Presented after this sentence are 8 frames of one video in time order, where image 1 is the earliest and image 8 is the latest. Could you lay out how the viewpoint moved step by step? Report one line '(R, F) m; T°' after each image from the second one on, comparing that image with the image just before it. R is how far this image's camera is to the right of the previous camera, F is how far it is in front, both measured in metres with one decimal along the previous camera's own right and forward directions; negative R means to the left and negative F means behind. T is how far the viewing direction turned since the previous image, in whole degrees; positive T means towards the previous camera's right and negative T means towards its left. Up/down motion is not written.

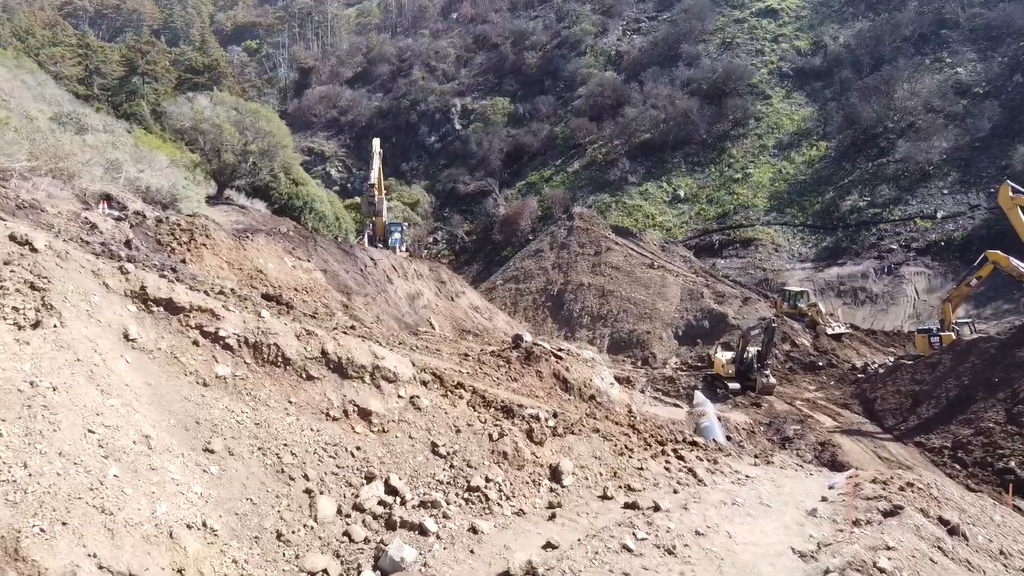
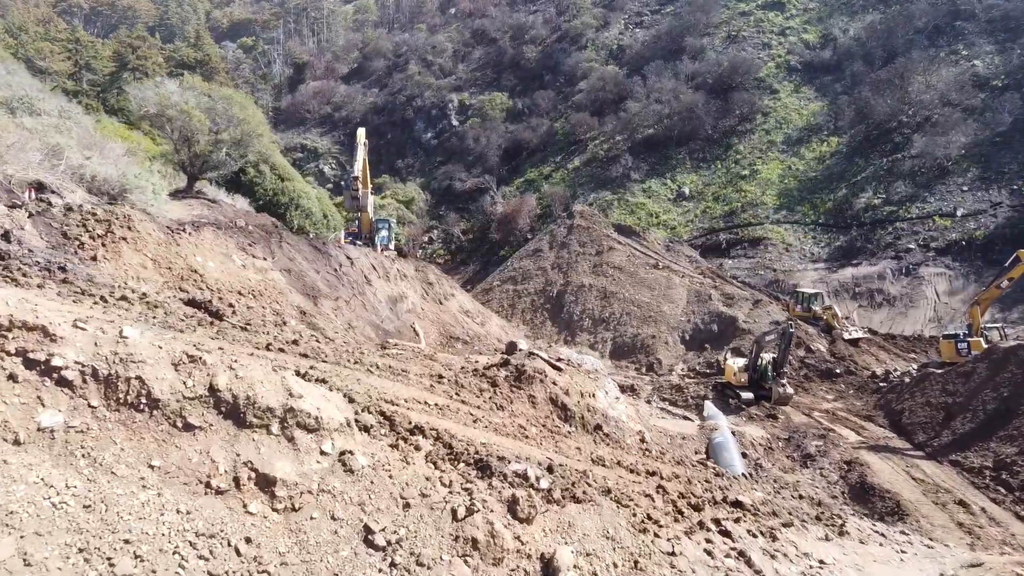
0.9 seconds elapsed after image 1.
(+0.1, +1.1) m; 0°
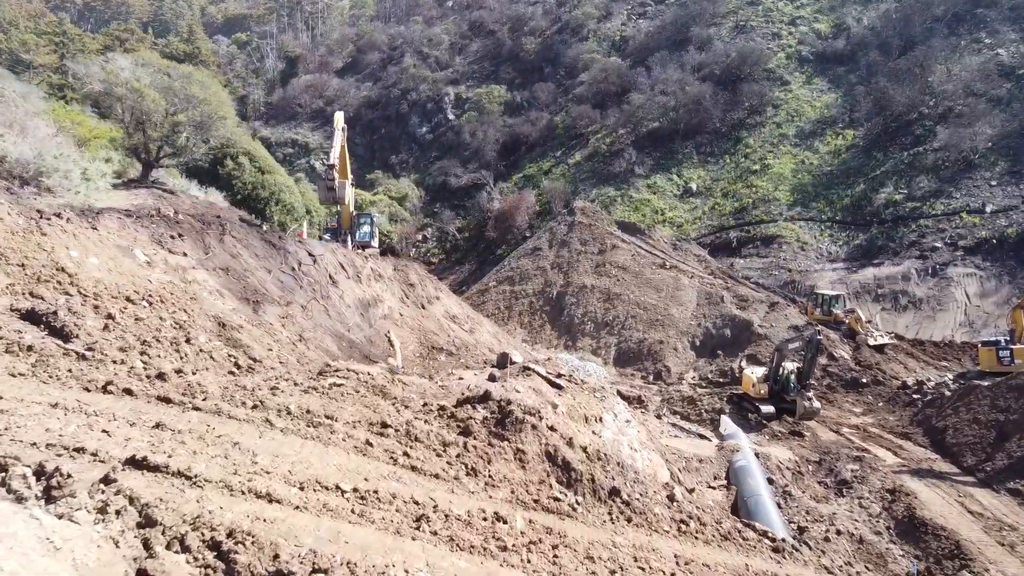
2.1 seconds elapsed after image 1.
(+0.1, +1.4) m; 0°
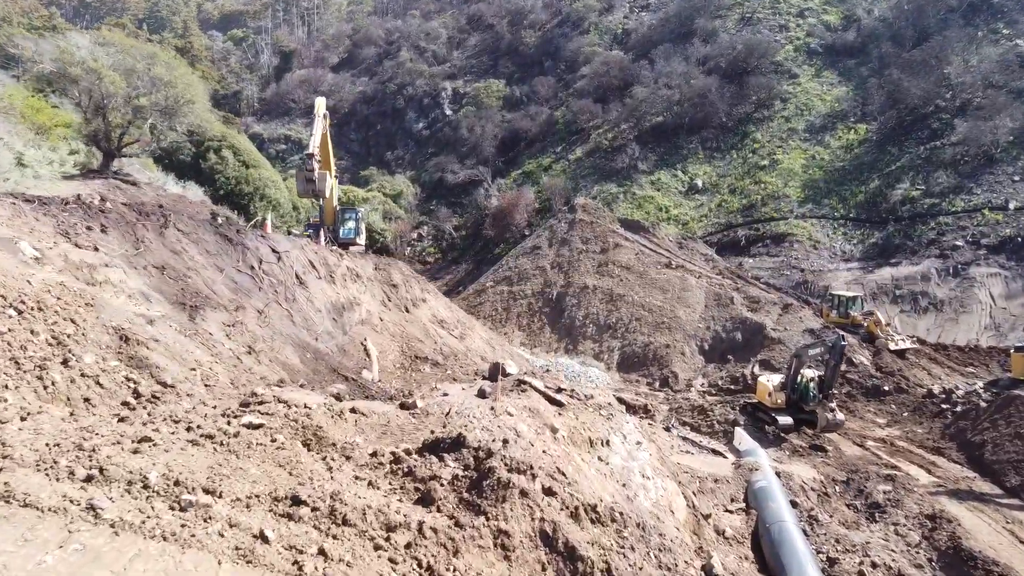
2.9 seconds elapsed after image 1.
(0.0, +1.0) m; 0°
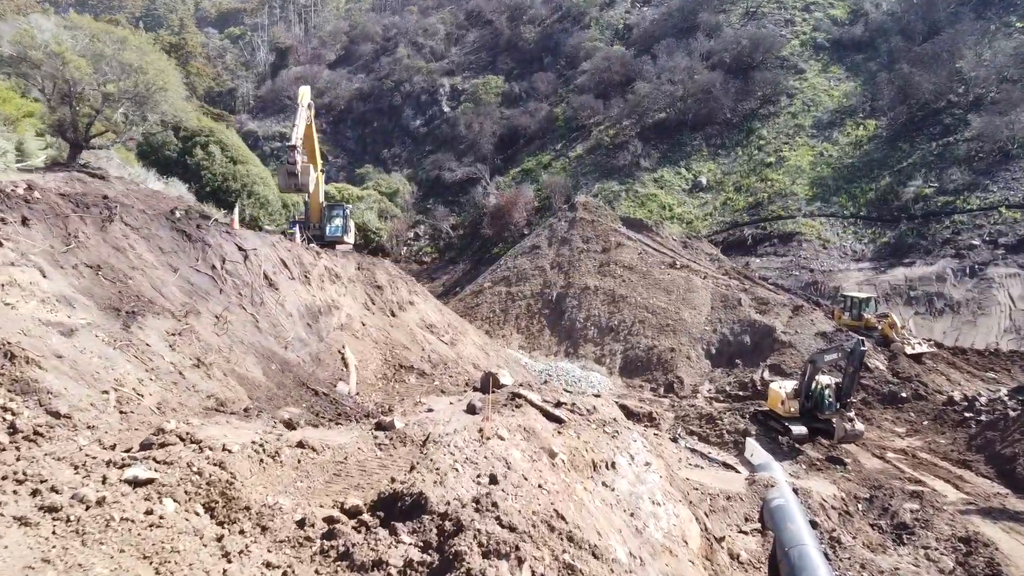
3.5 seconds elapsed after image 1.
(0.0, +0.7) m; 0°
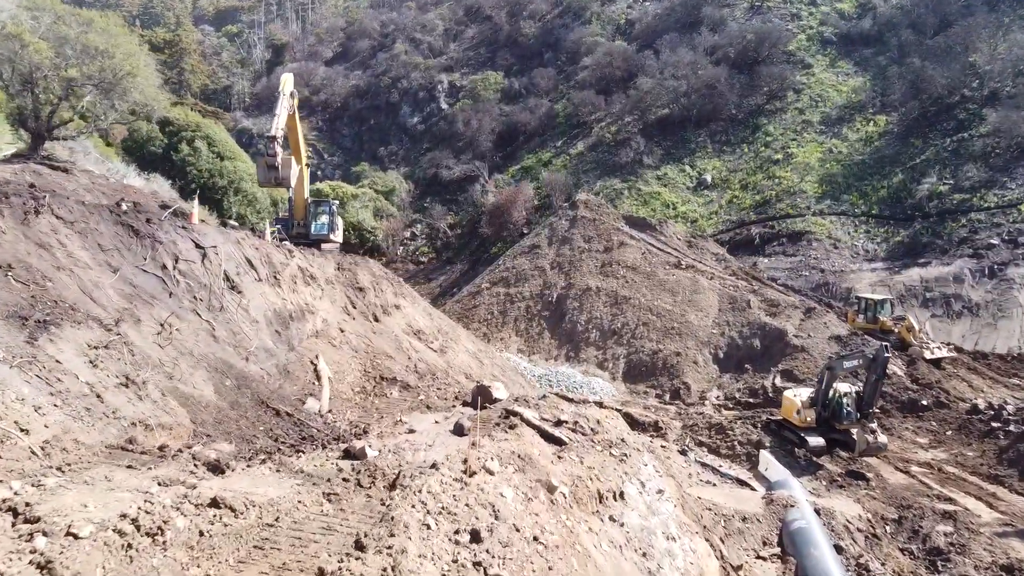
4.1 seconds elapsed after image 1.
(0.0, +0.7) m; 0°
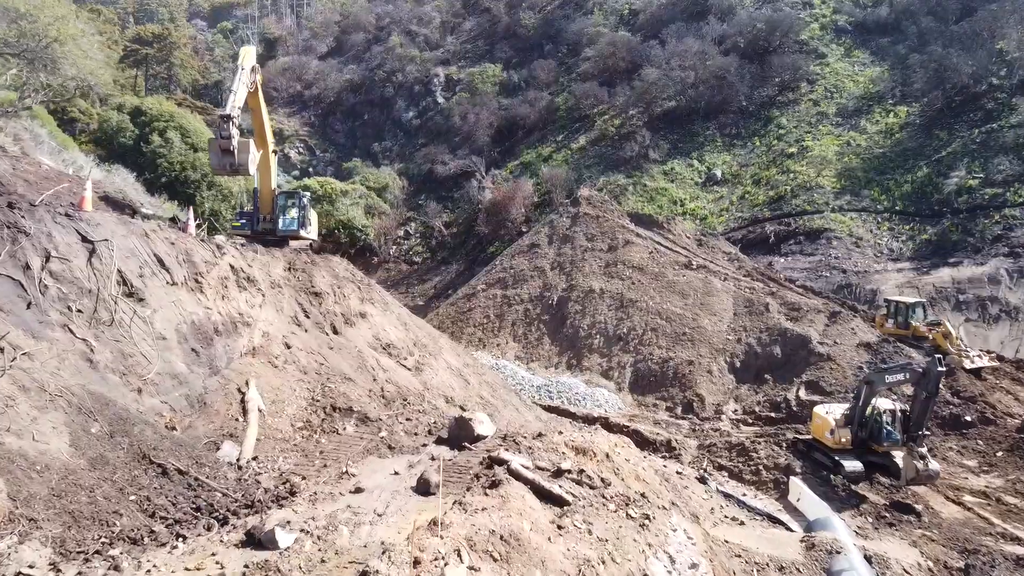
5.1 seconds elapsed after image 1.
(+0.1, +1.3) m; 0°
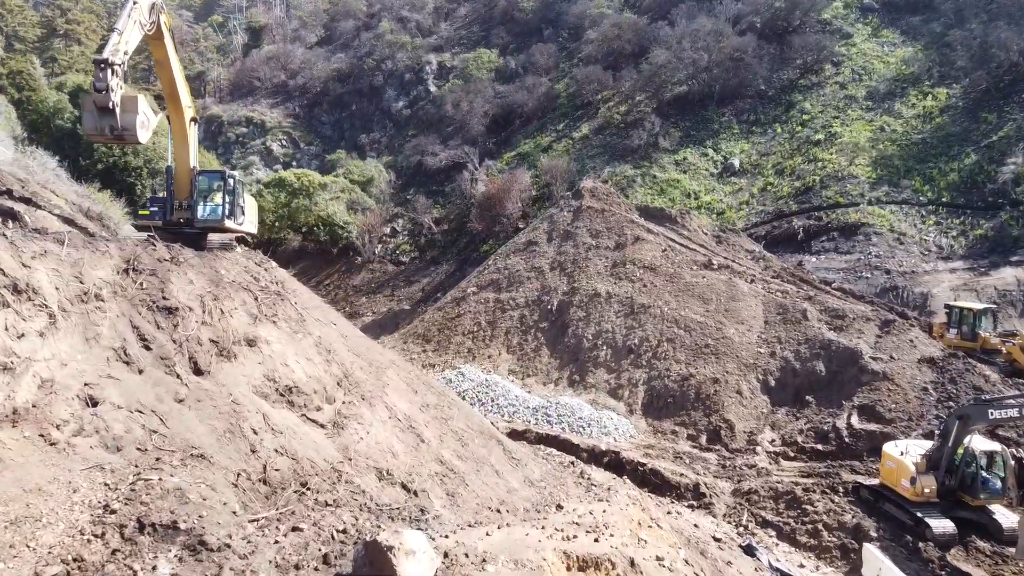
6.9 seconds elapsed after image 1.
(+0.1, +2.2) m; 0°
